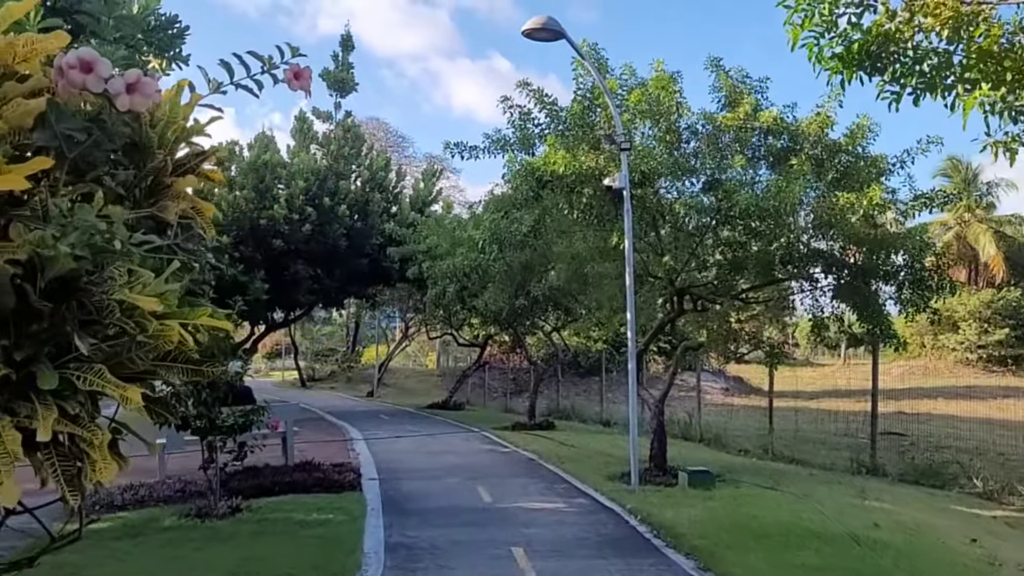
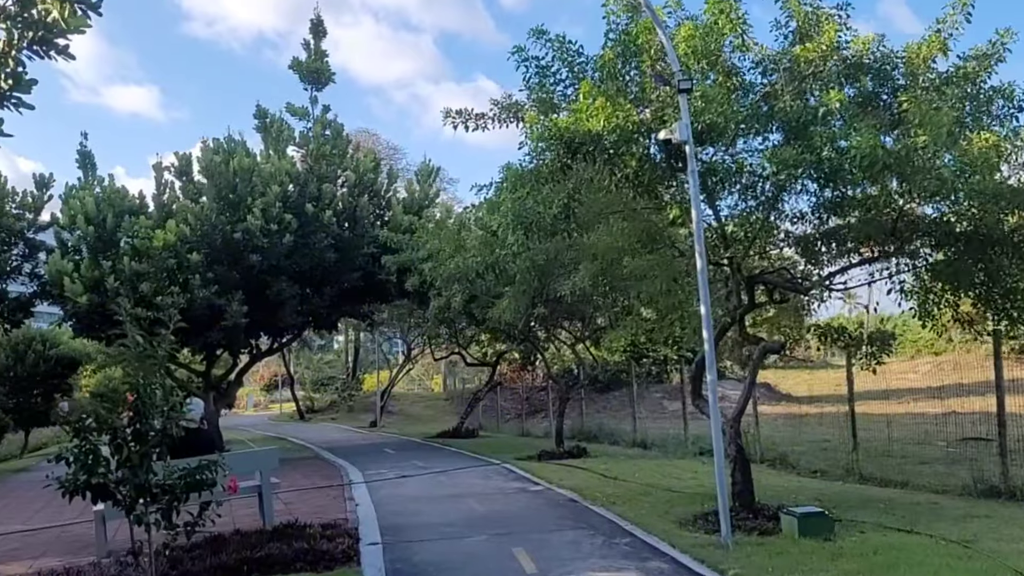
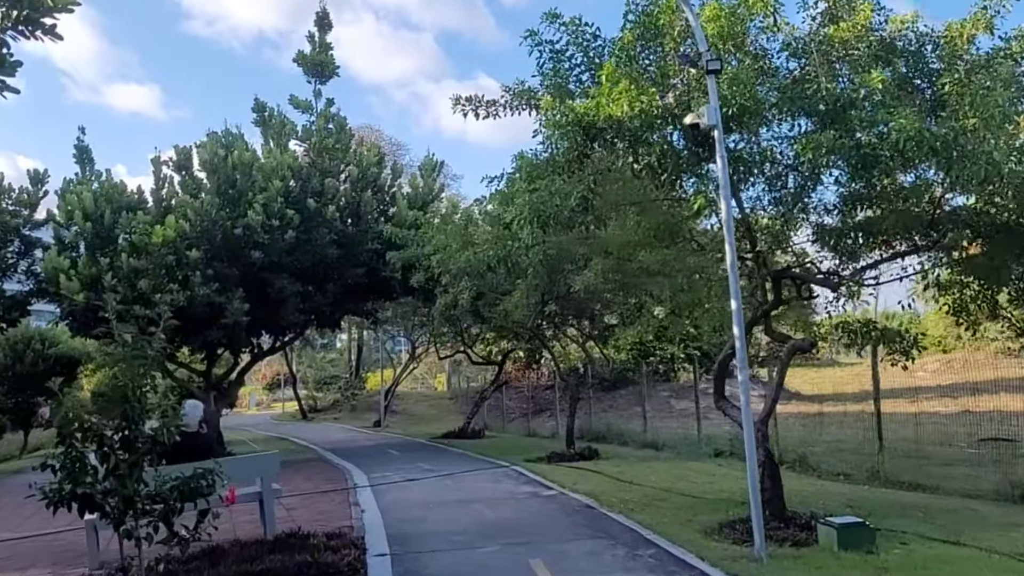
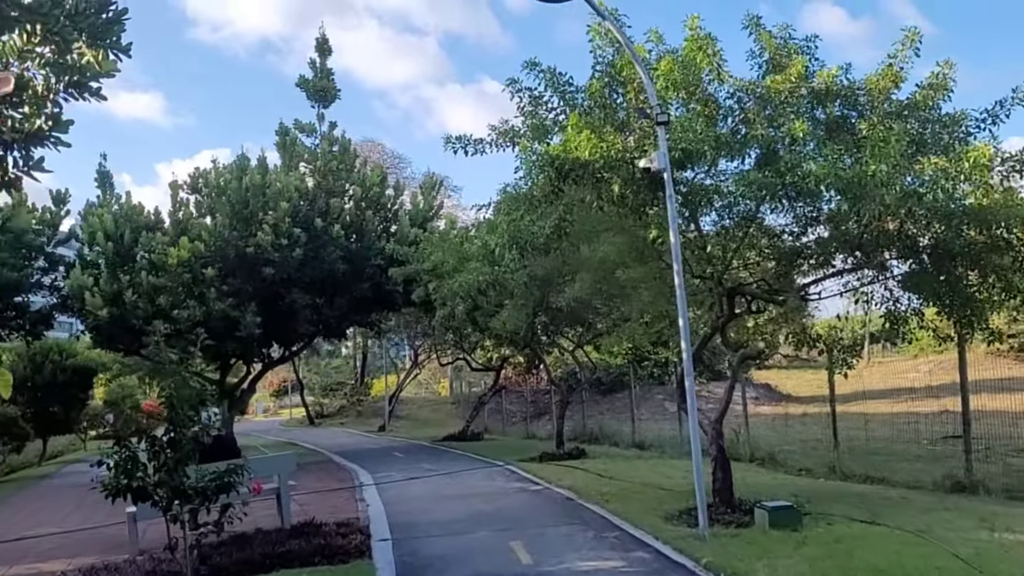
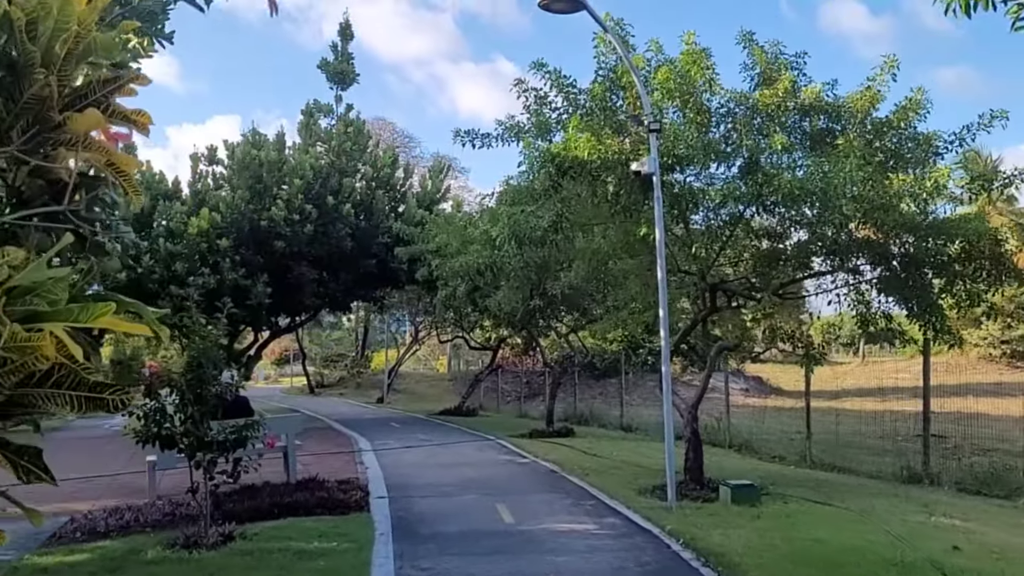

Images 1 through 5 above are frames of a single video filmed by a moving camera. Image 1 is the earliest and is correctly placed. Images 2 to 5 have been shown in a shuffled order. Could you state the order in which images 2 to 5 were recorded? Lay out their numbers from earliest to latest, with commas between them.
5, 4, 2, 3
